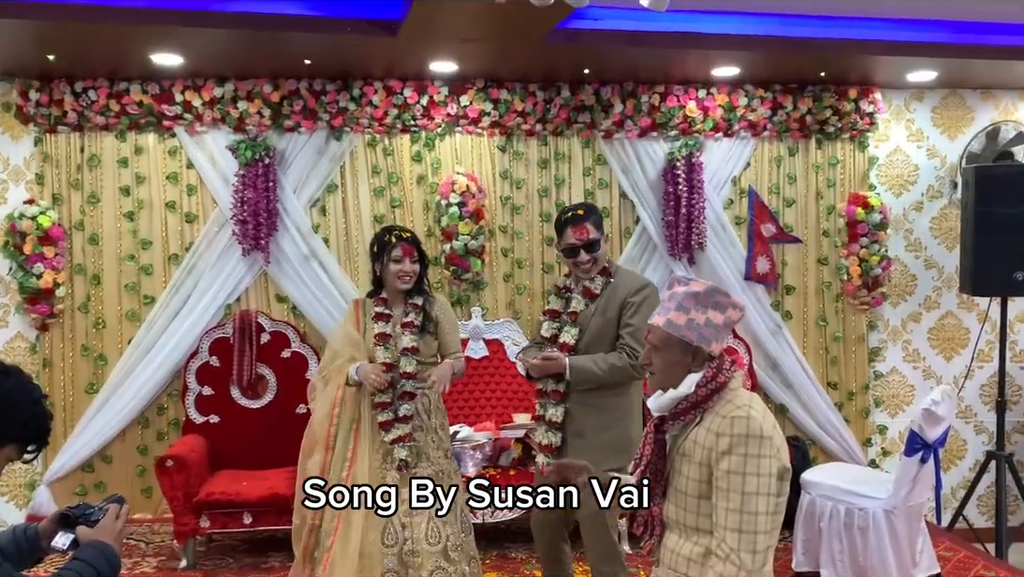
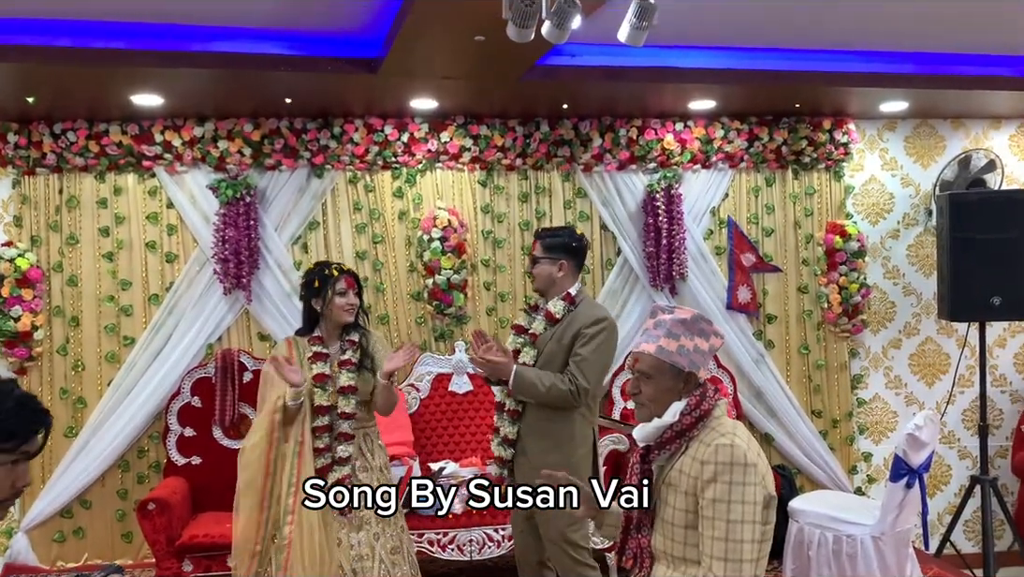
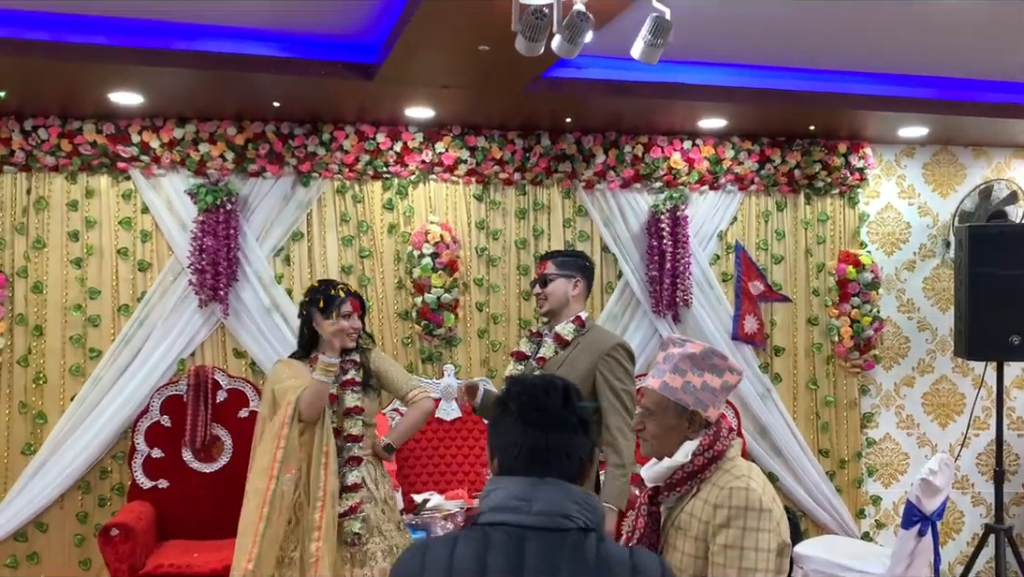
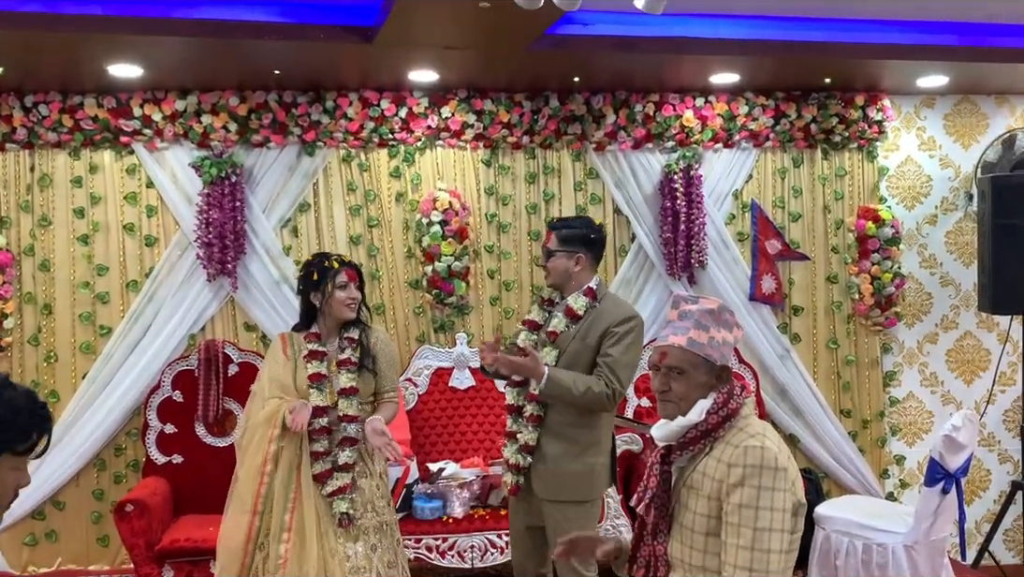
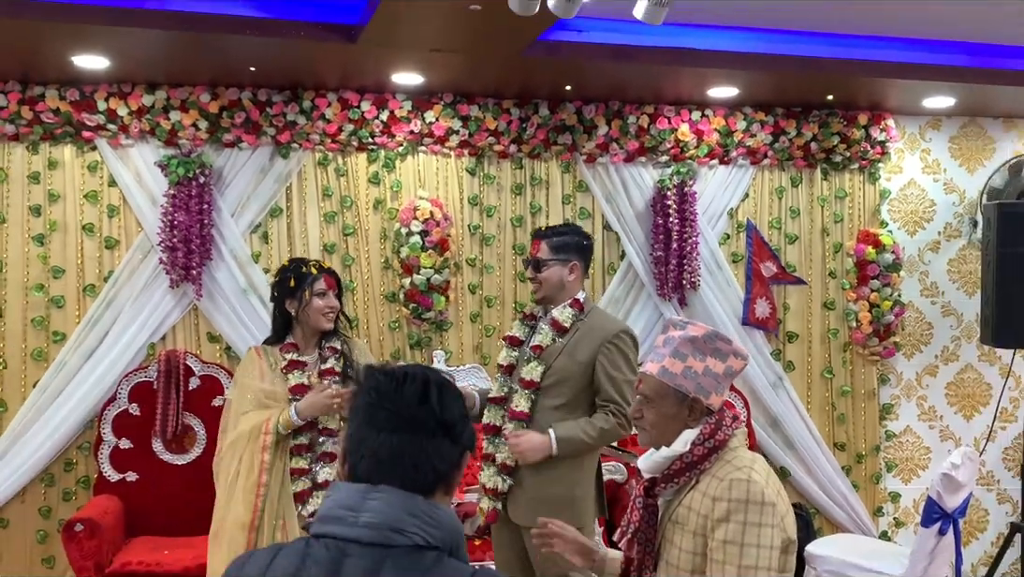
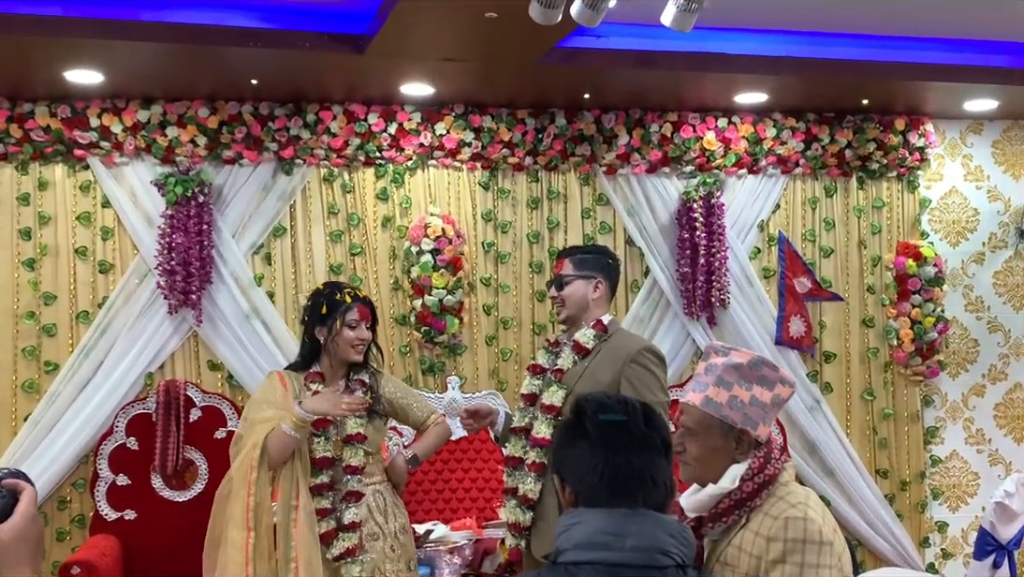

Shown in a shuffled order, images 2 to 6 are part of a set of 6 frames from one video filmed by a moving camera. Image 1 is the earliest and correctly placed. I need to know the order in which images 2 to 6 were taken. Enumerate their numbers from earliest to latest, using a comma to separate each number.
2, 4, 5, 3, 6
